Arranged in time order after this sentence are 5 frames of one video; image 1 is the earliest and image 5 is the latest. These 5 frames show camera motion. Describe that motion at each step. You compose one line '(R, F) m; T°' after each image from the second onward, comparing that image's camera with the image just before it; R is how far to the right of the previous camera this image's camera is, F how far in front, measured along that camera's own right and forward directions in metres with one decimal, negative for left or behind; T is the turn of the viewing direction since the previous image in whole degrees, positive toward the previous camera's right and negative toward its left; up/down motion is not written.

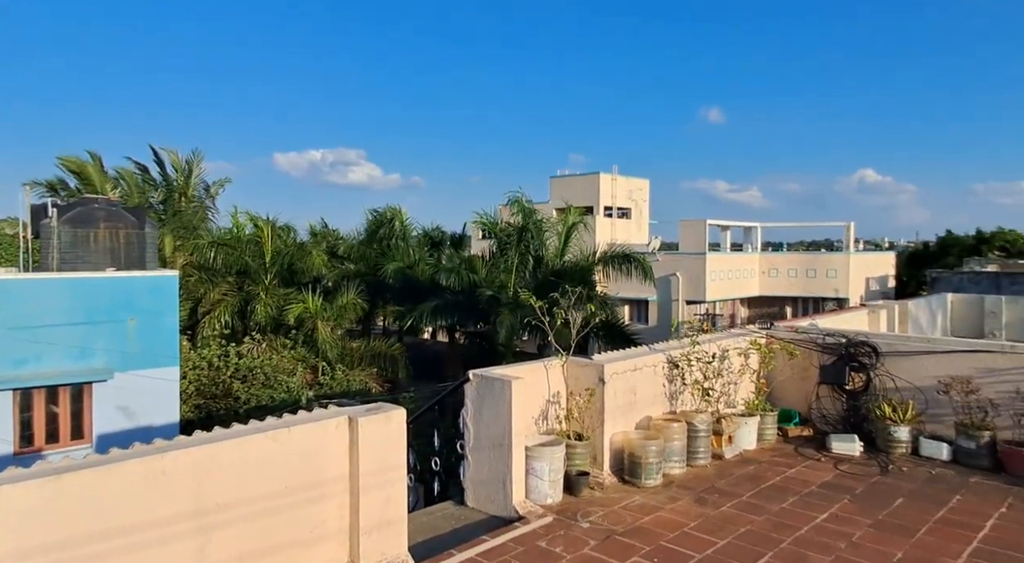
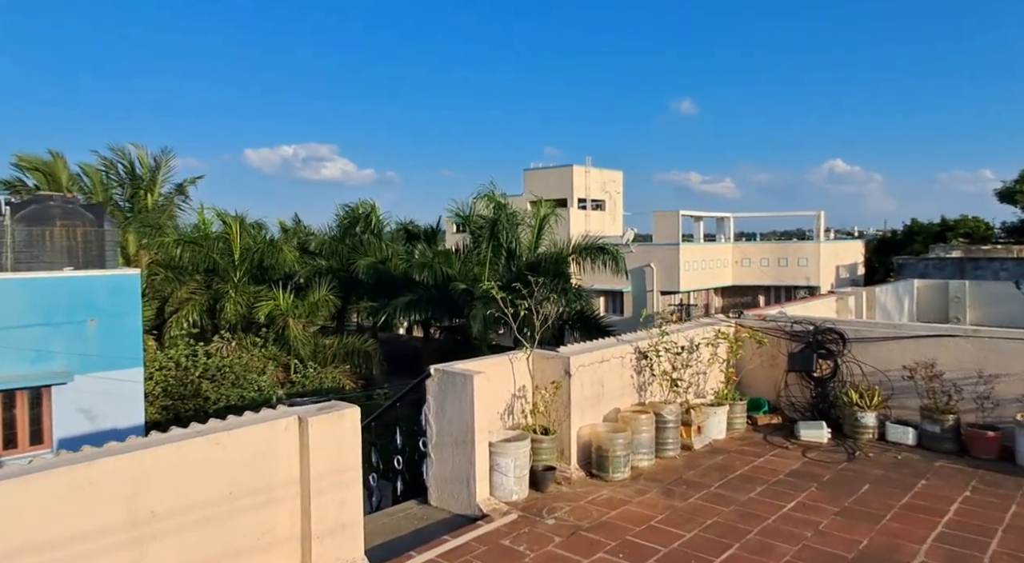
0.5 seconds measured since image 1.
(+0.1, +0.1) m; +2°
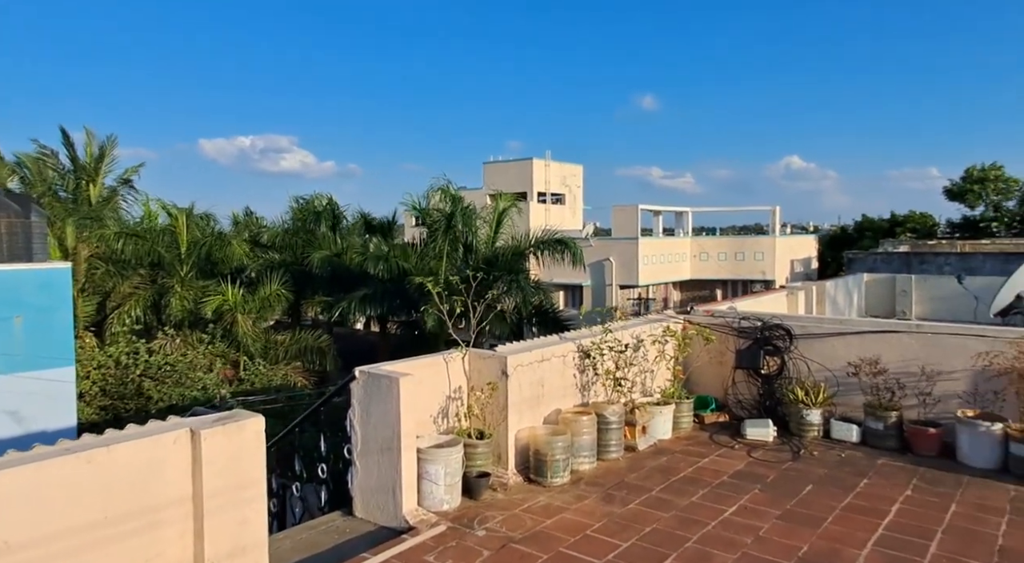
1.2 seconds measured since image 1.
(+0.2, +0.3) m; +3°
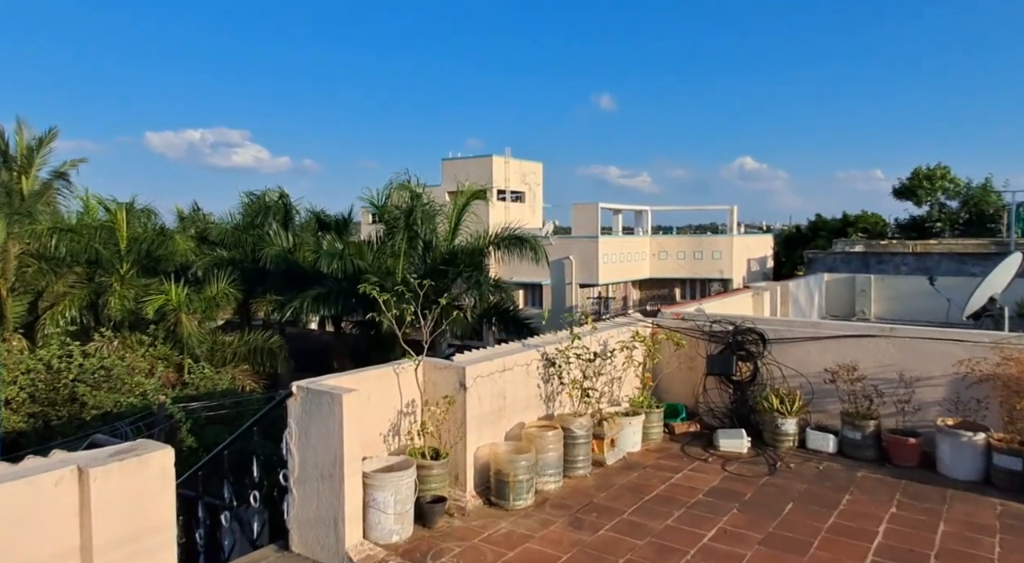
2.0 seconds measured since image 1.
(0.0, +0.6) m; +3°
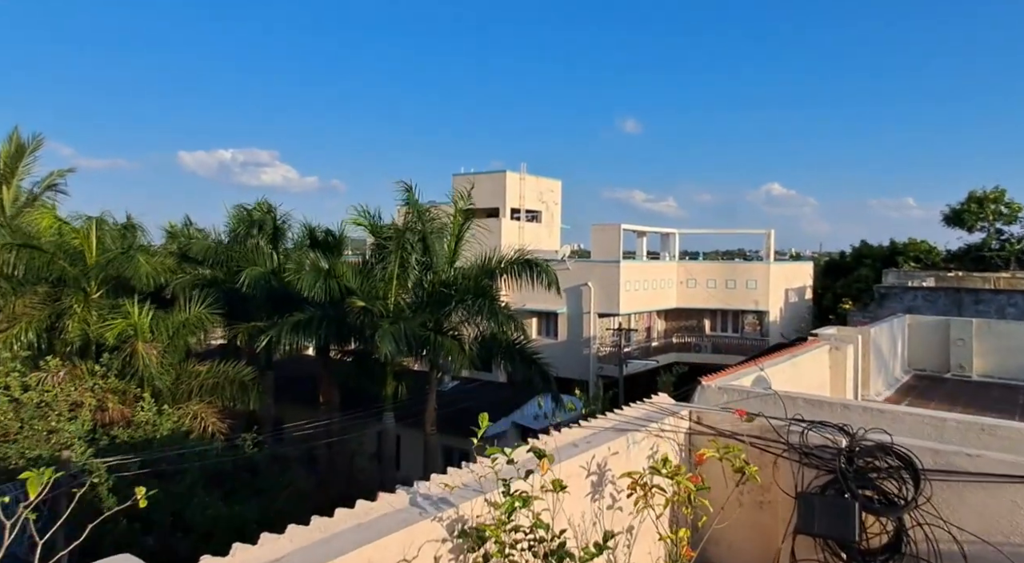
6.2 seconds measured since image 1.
(+0.6, +3.9) m; -2°
